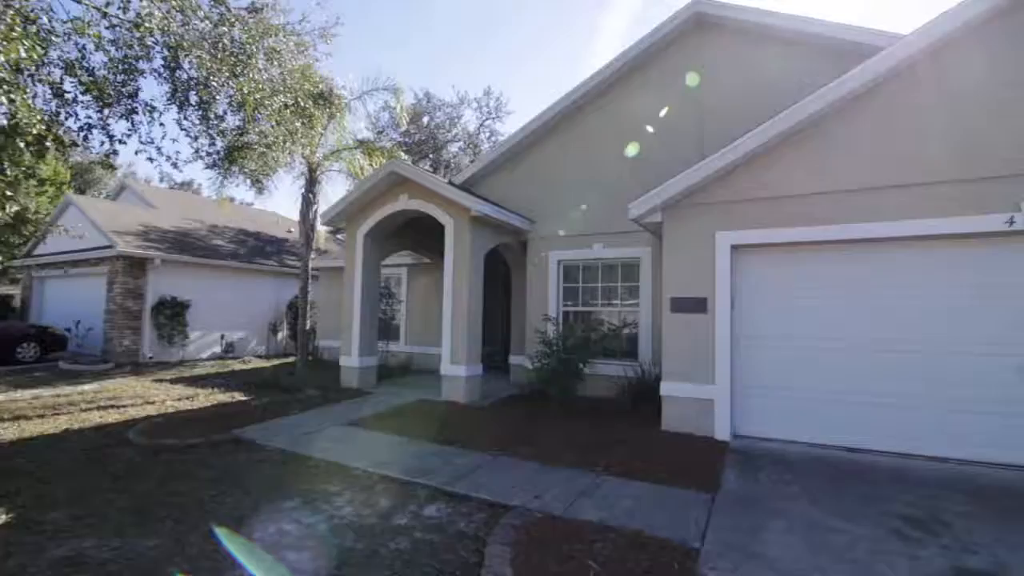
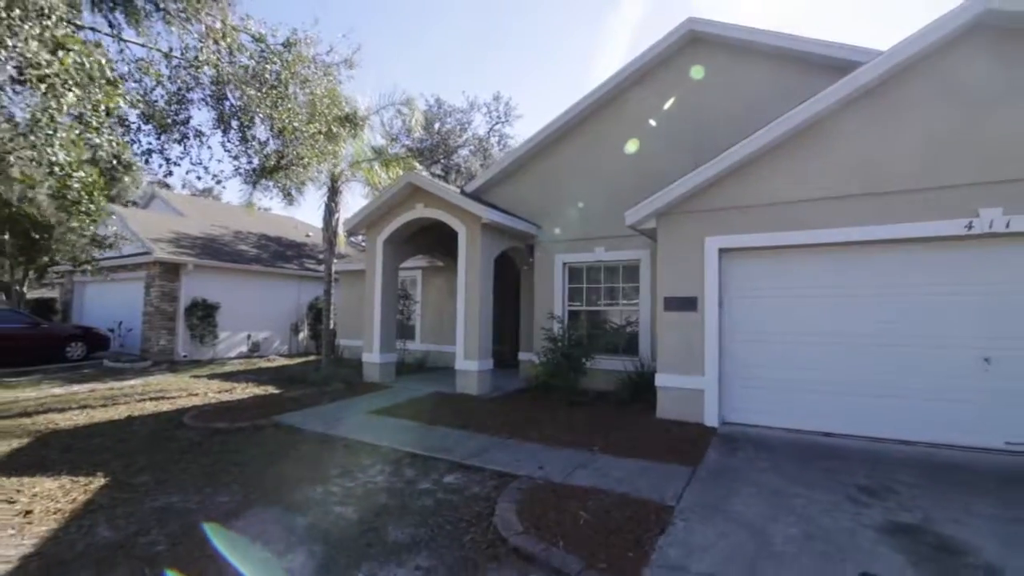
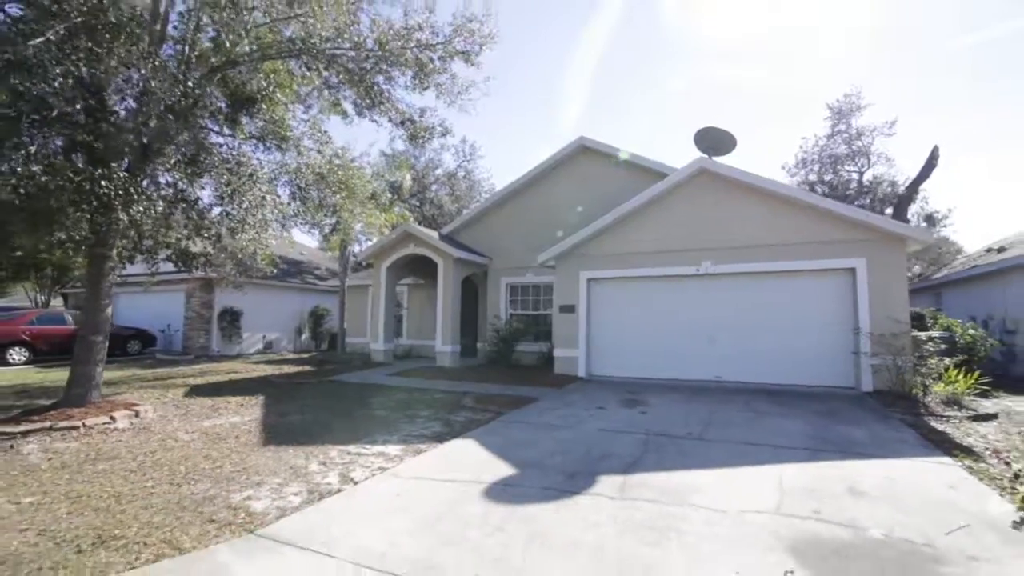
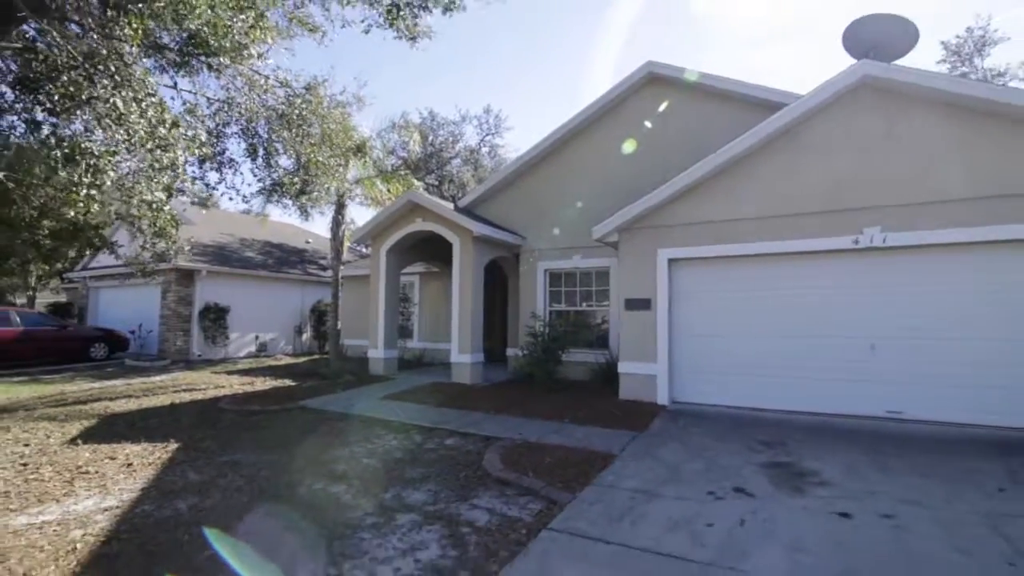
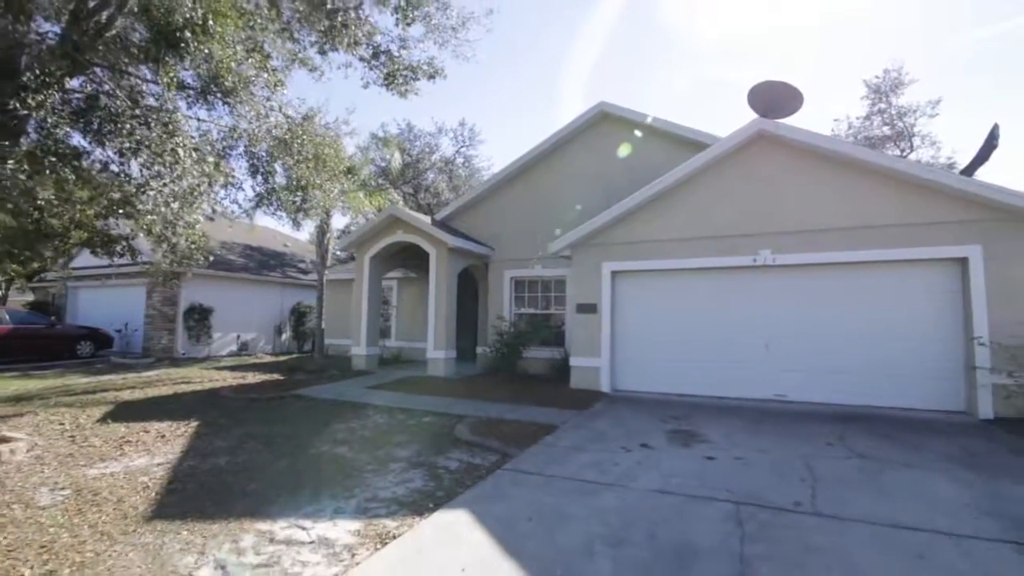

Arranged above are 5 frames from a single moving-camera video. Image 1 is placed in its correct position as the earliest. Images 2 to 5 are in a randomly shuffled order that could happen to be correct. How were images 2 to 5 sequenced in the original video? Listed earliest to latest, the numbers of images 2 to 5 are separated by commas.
2, 4, 5, 3
